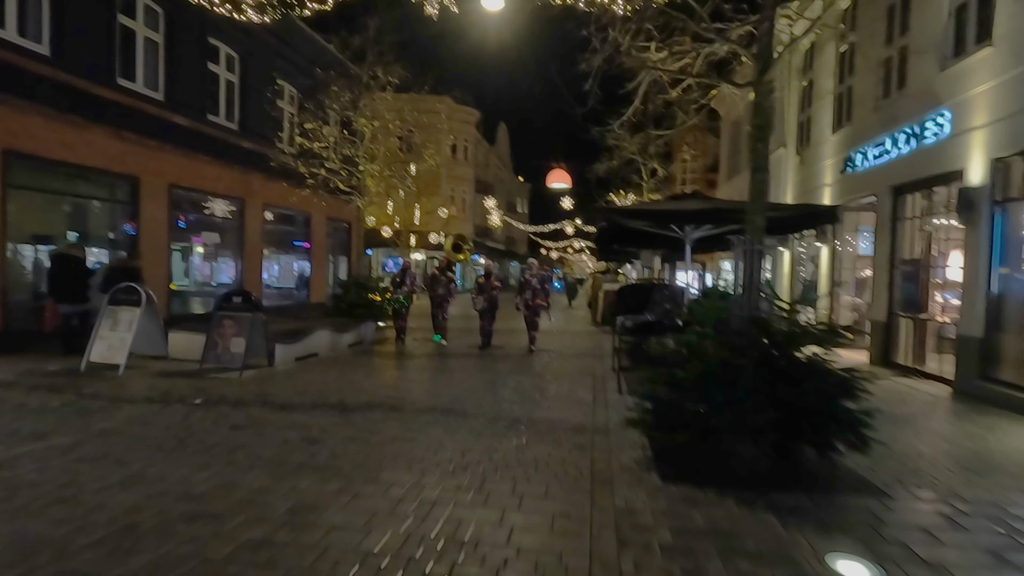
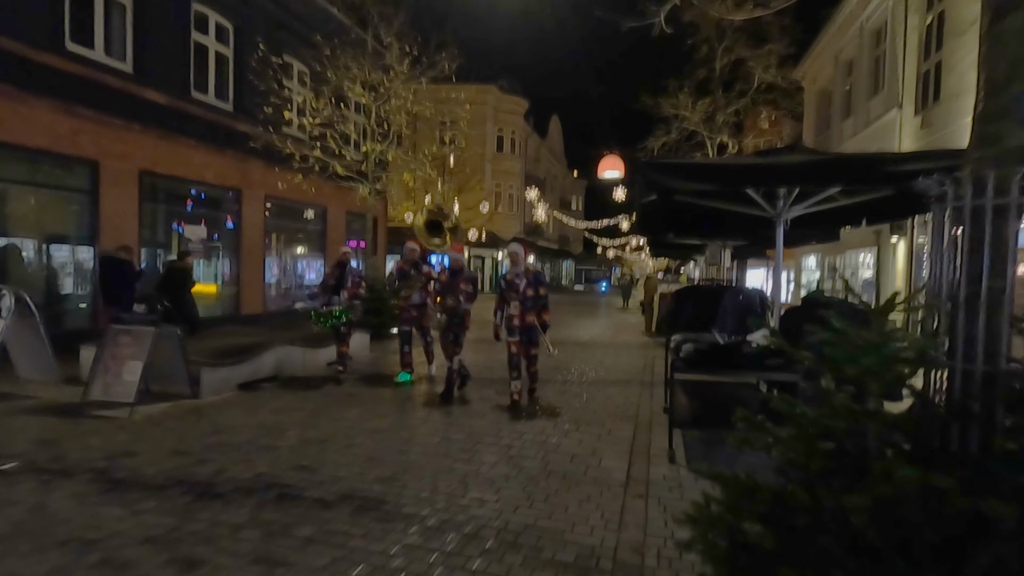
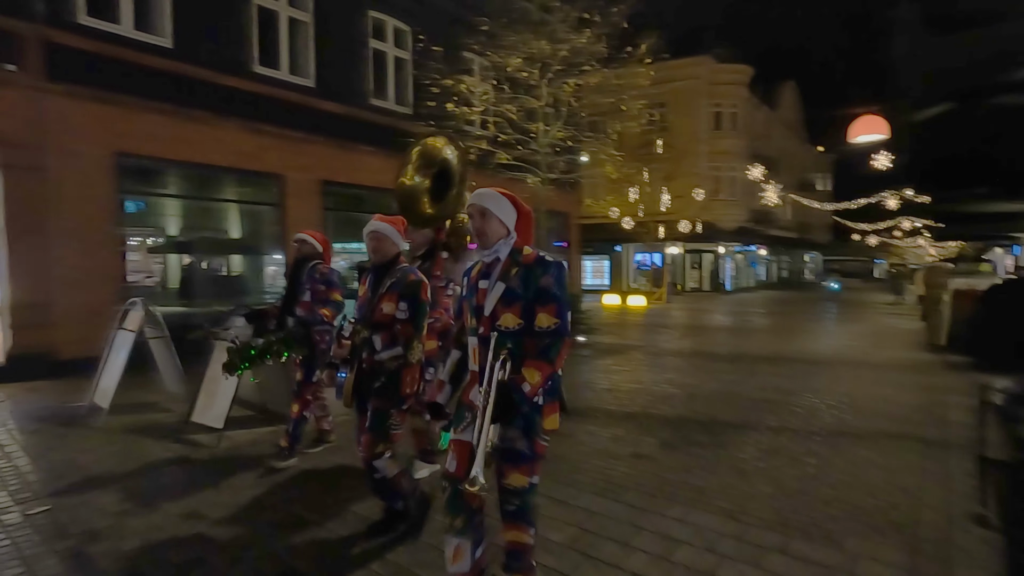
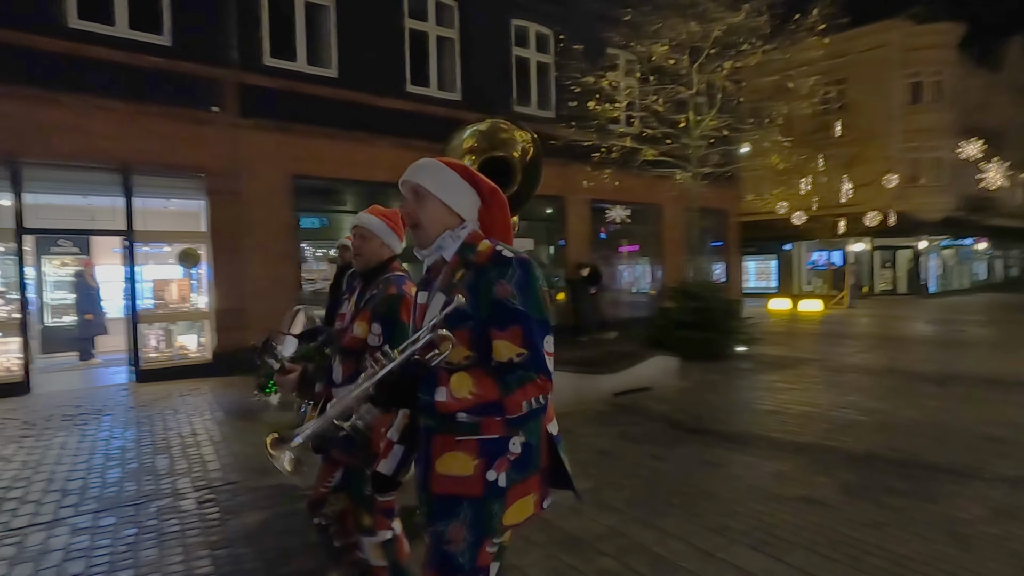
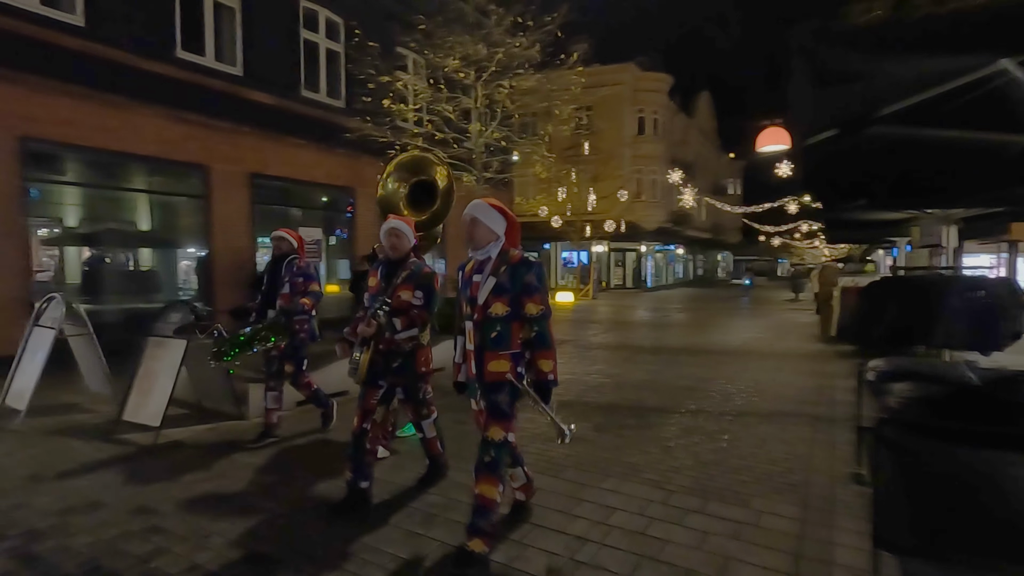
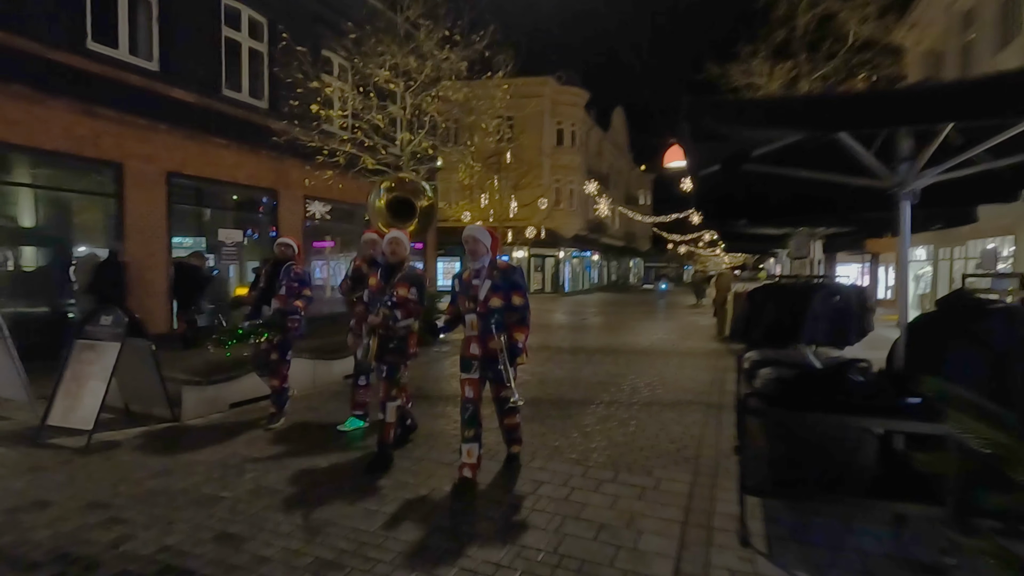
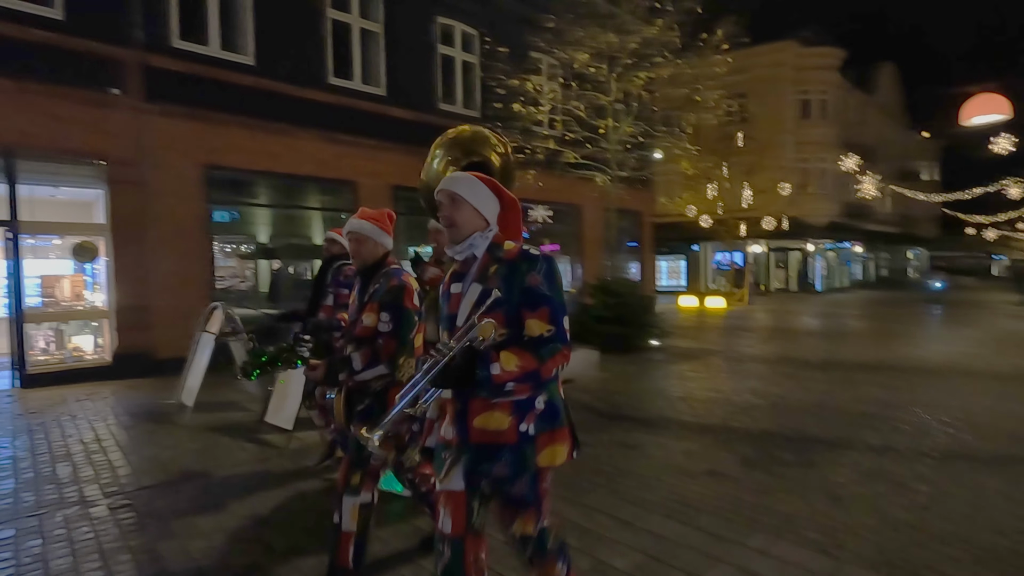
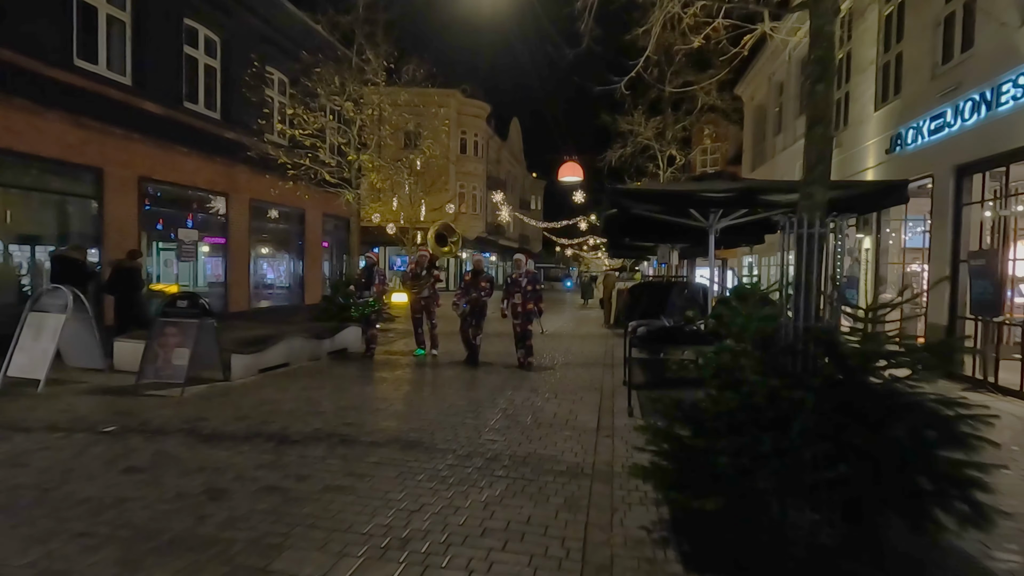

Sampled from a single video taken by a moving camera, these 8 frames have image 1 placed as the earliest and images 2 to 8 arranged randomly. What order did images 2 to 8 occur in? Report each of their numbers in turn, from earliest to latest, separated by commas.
8, 2, 6, 5, 3, 7, 4
